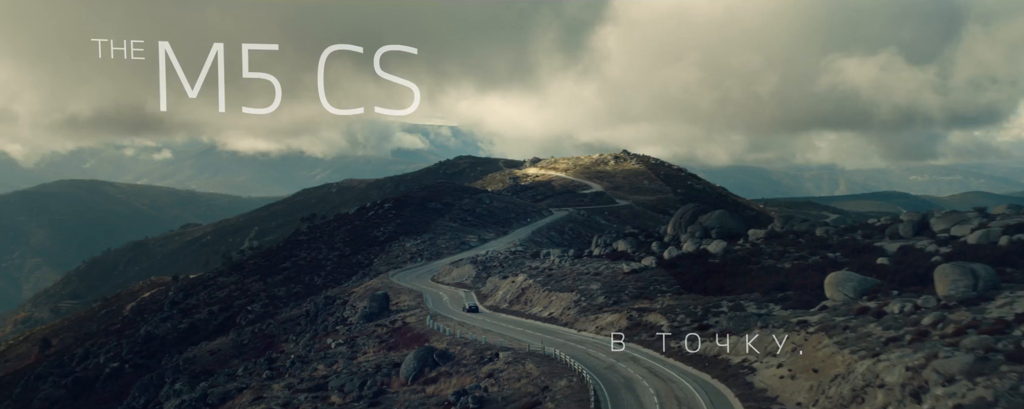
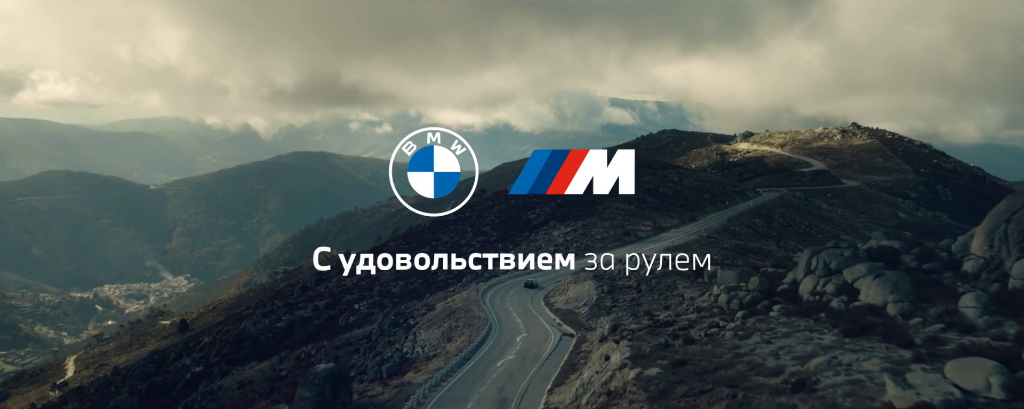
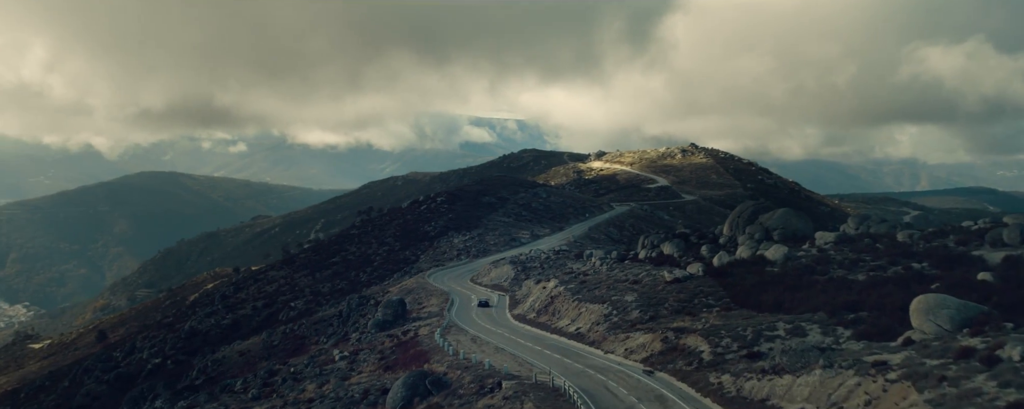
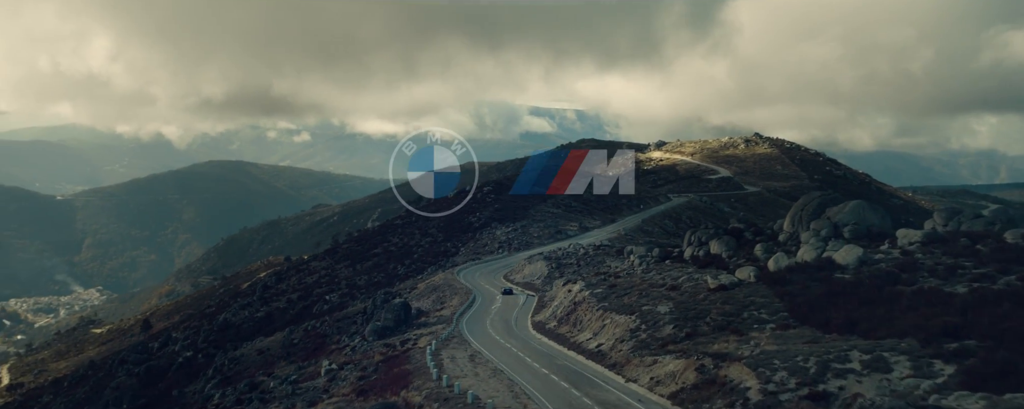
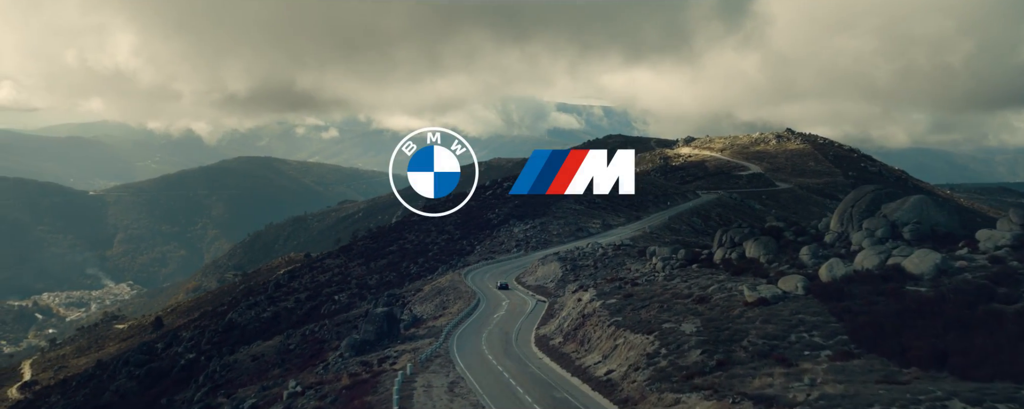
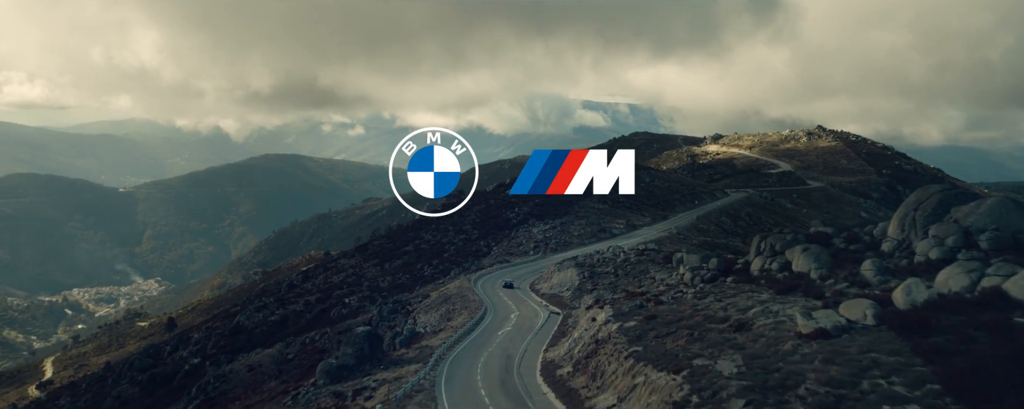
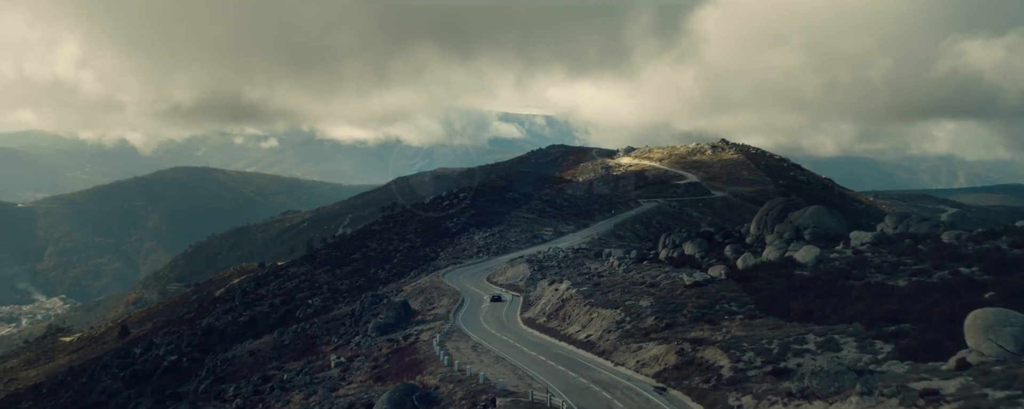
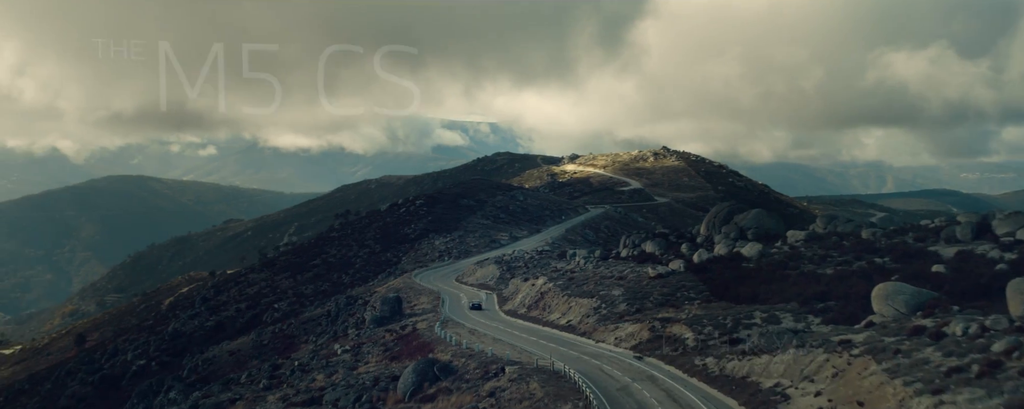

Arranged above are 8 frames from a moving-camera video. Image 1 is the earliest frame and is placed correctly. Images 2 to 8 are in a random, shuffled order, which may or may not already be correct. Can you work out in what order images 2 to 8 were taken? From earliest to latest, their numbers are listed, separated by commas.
8, 3, 7, 4, 5, 6, 2
